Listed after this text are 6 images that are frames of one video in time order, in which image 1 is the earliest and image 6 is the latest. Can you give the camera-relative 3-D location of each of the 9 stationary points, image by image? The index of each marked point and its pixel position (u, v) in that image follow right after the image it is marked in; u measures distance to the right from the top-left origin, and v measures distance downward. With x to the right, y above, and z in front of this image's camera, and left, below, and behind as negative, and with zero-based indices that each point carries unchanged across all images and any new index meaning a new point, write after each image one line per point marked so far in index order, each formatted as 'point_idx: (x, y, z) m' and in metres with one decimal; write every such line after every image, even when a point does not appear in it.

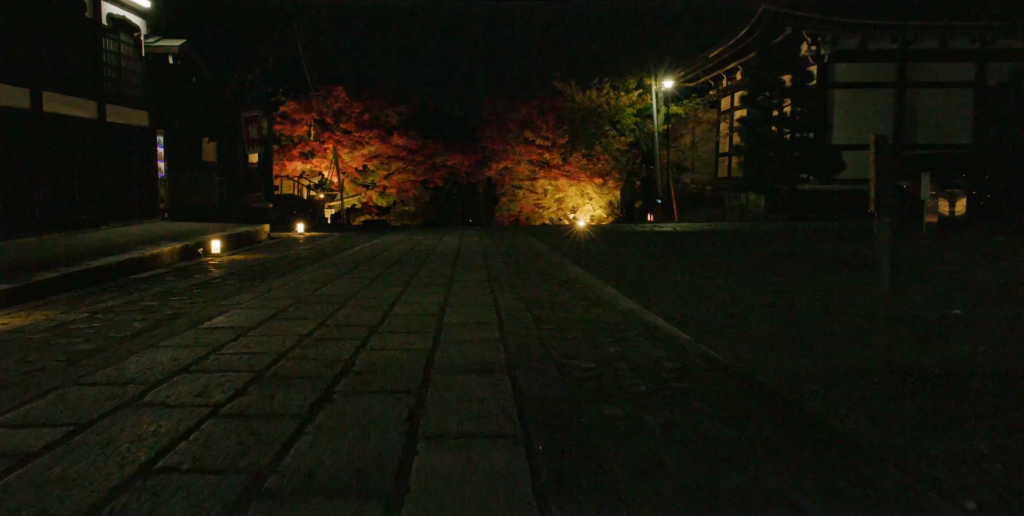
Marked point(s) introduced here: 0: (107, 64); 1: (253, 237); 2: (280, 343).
0: (-9.1, +4.3, +13.6) m
1: (-6.2, +0.5, +14.4) m
2: (-1.6, -0.6, +4.3) m
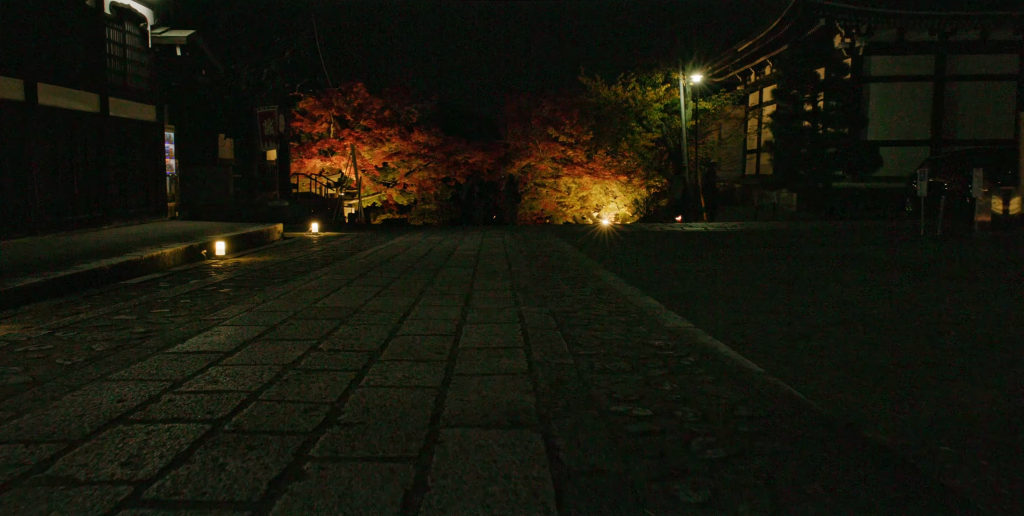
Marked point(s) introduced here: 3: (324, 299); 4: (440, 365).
0: (-8.6, +4.3, +13.0) m
1: (-5.7, +0.5, +13.7) m
2: (-1.4, -0.7, +3.5) m
3: (-1.9, -0.4, +6.1) m
4: (-0.4, -0.6, +3.7) m
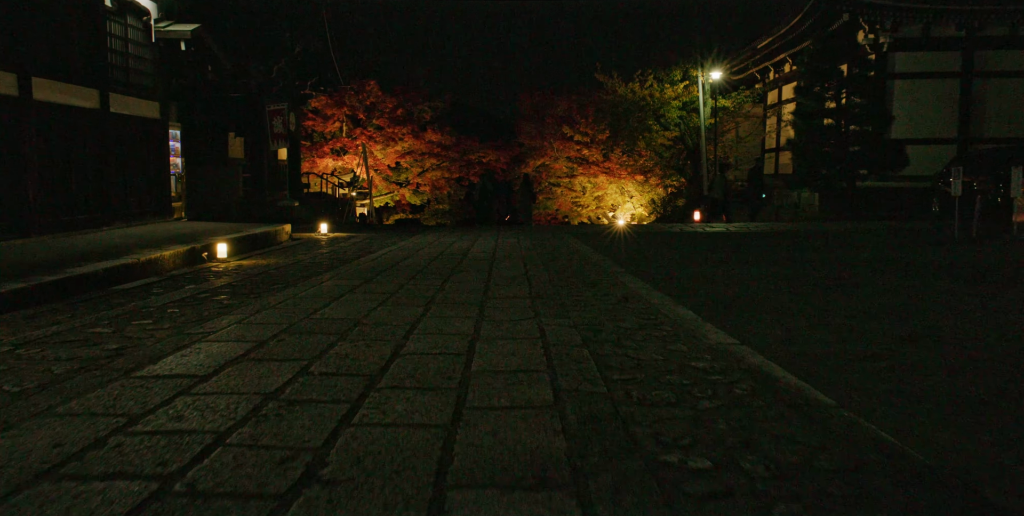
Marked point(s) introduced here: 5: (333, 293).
0: (-8.3, +4.2, +12.6) m
1: (-5.3, +0.4, +13.2) m
2: (-1.3, -0.7, +2.9) m
3: (-1.7, -0.5, +5.5) m
4: (-0.3, -0.7, +3.1) m
5: (-1.9, -0.4, +6.5) m
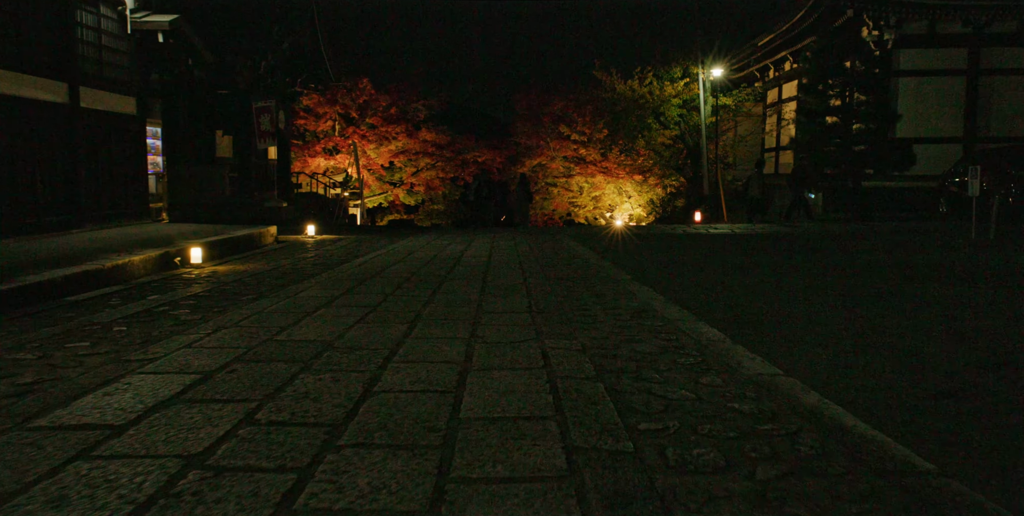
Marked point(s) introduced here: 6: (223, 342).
0: (-8.3, +4.2, +11.8) m
1: (-5.4, +0.3, +12.5) m
2: (-1.3, -0.8, +2.1) m
3: (-1.7, -0.6, +4.8) m
4: (-0.3, -0.8, +2.4) m
5: (-1.9, -0.5, +5.8) m
6: (-2.1, -0.6, +4.3) m
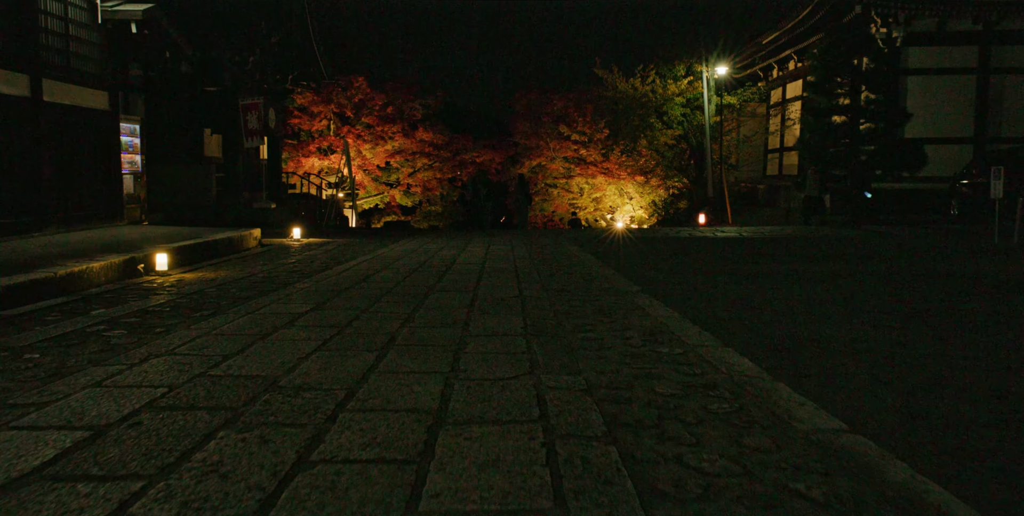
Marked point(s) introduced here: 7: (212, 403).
0: (-8.4, +4.1, +11.0) m
1: (-5.5, +0.2, +11.7) m
2: (-1.4, -0.9, +1.3) m
3: (-1.8, -0.6, +3.9) m
4: (-0.4, -0.9, +1.6) m
5: (-2.0, -0.6, +5.0) m
6: (-2.1, -0.7, +3.5) m
7: (-1.5, -0.7, +3.1) m
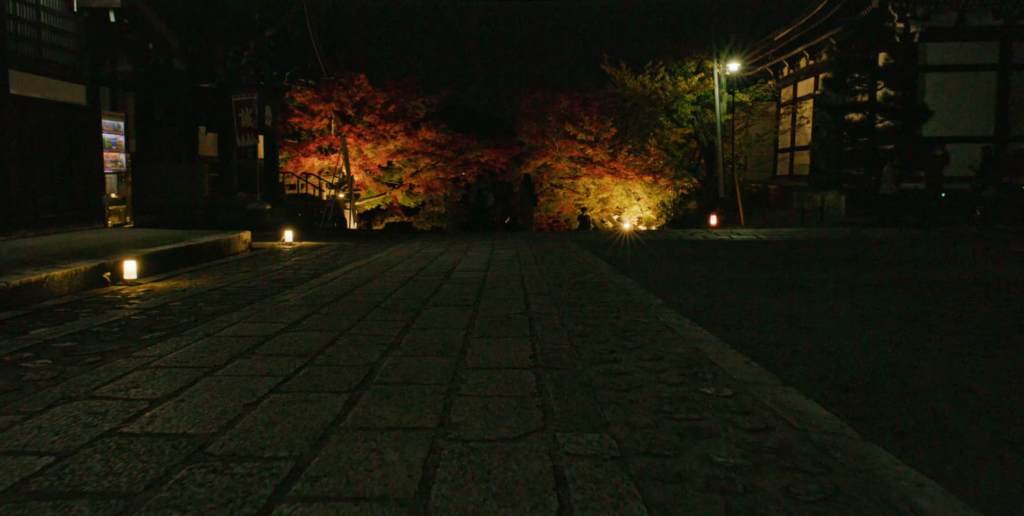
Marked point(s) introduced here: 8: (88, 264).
0: (-8.3, +4.0, +10.2) m
1: (-5.4, +0.1, +10.8) m
2: (-1.4, -1.0, +0.5) m
3: (-1.8, -0.7, +3.1) m
4: (-0.4, -1.0, +0.7) m
5: (-2.0, -0.7, +4.1) m
6: (-2.1, -0.8, +2.7) m
7: (-1.5, -0.8, +2.3) m
8: (-5.5, -0.1, +7.8) m
